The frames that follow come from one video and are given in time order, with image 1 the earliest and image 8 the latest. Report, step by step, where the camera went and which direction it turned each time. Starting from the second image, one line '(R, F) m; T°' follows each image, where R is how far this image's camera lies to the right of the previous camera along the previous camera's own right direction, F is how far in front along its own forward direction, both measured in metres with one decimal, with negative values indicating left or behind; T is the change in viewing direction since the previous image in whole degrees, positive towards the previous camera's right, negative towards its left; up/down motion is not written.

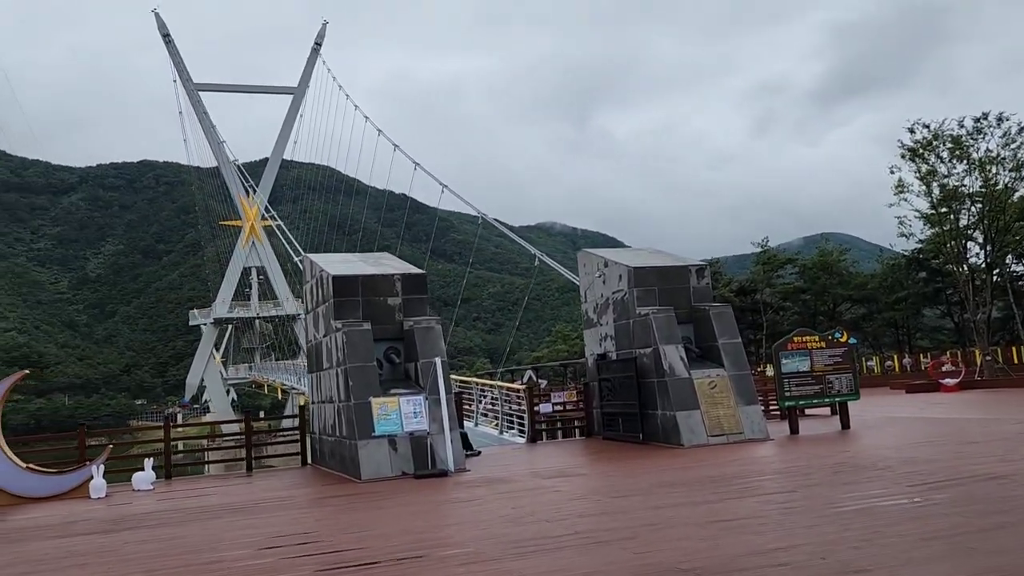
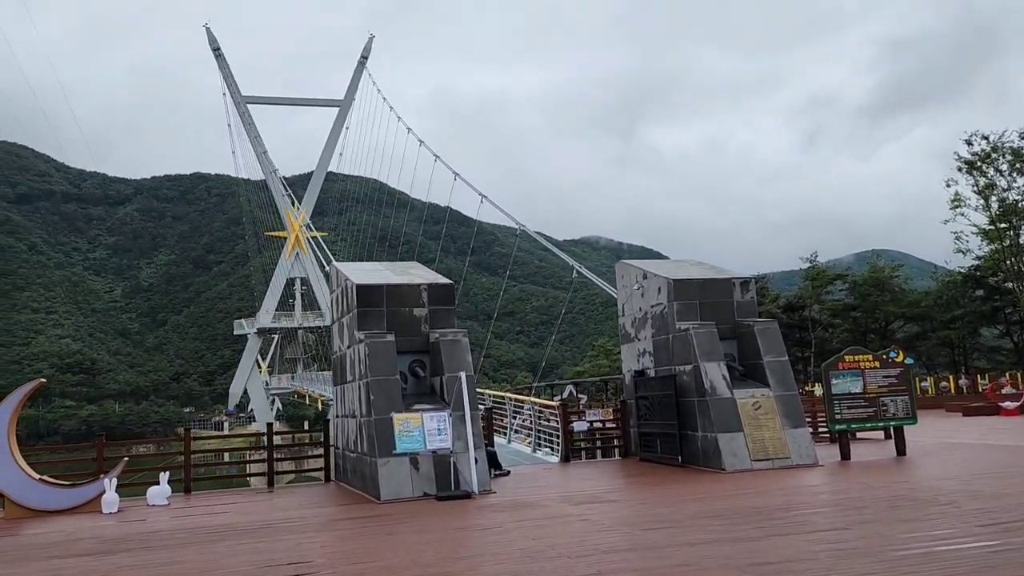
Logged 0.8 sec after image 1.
(+0.1, +0.4) m; -3°
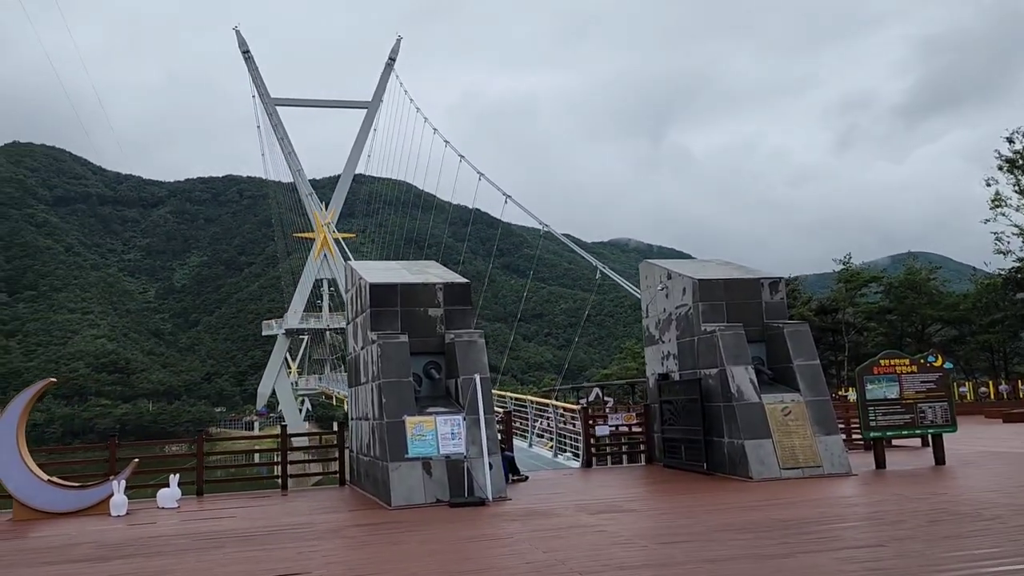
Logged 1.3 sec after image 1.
(+0.1, +0.3) m; -2°
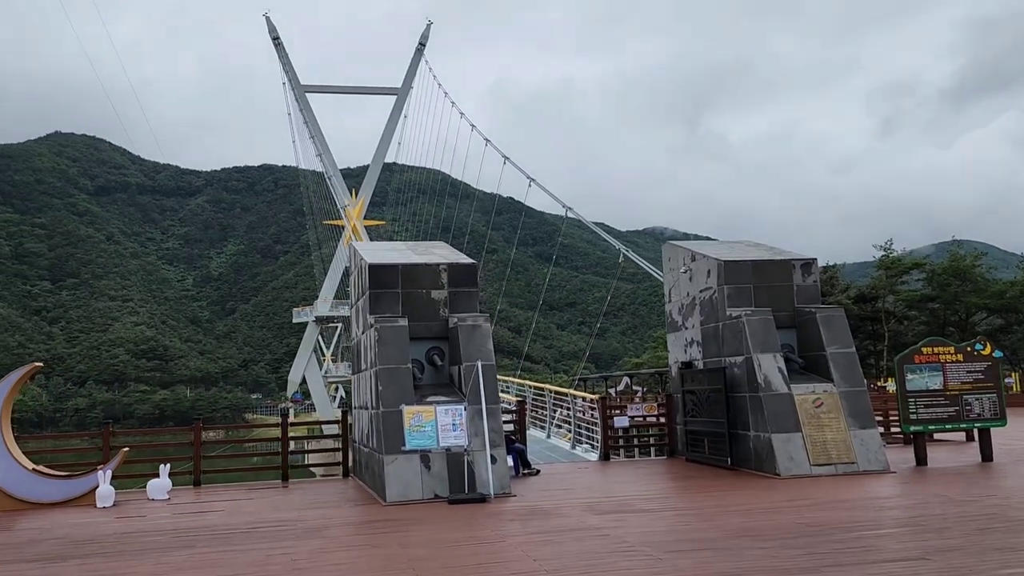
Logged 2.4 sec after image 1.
(+0.2, +0.5) m; -2°
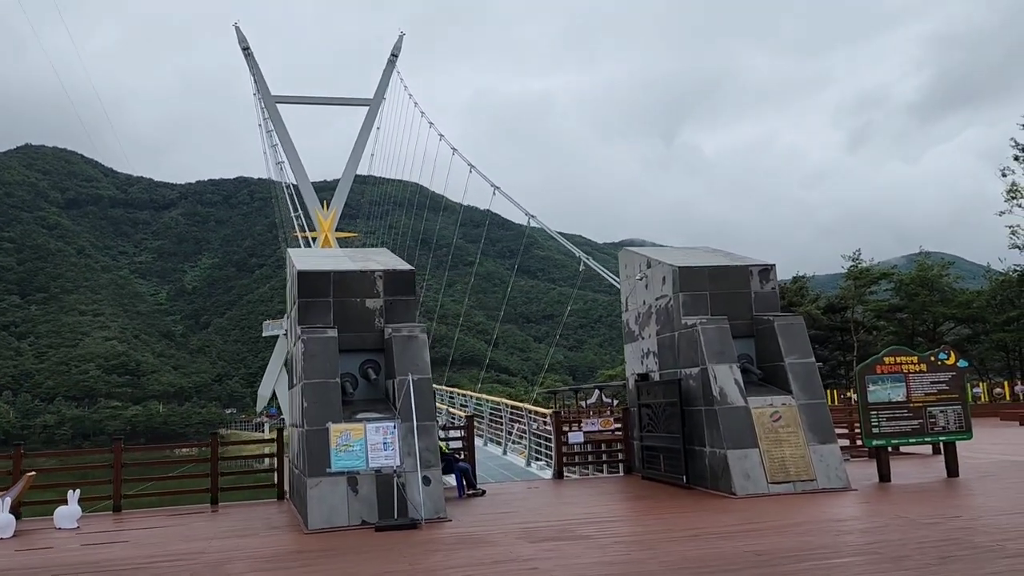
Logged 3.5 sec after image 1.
(+0.3, +0.4) m; +2°
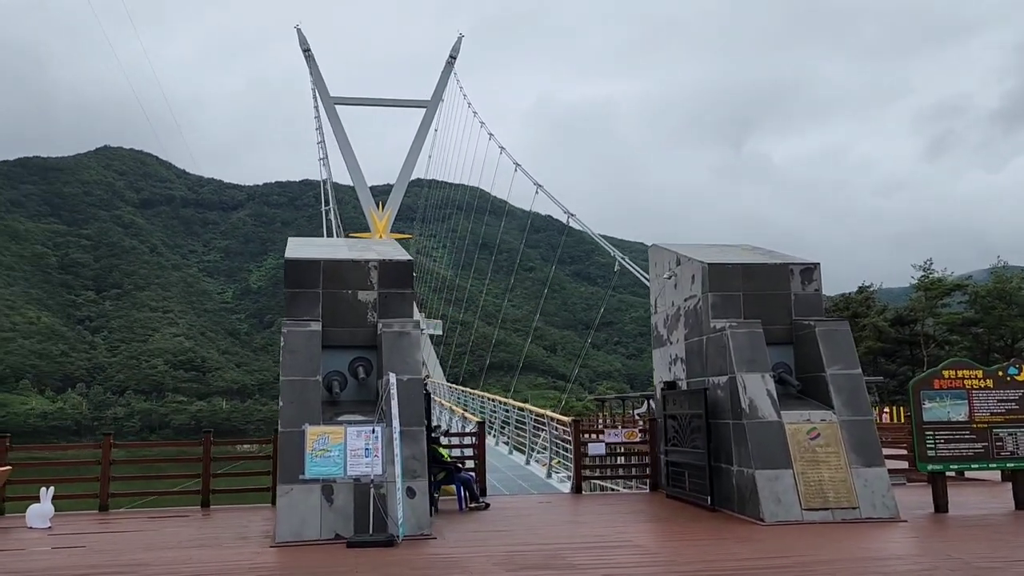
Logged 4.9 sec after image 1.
(+0.4, +0.7) m; -4°
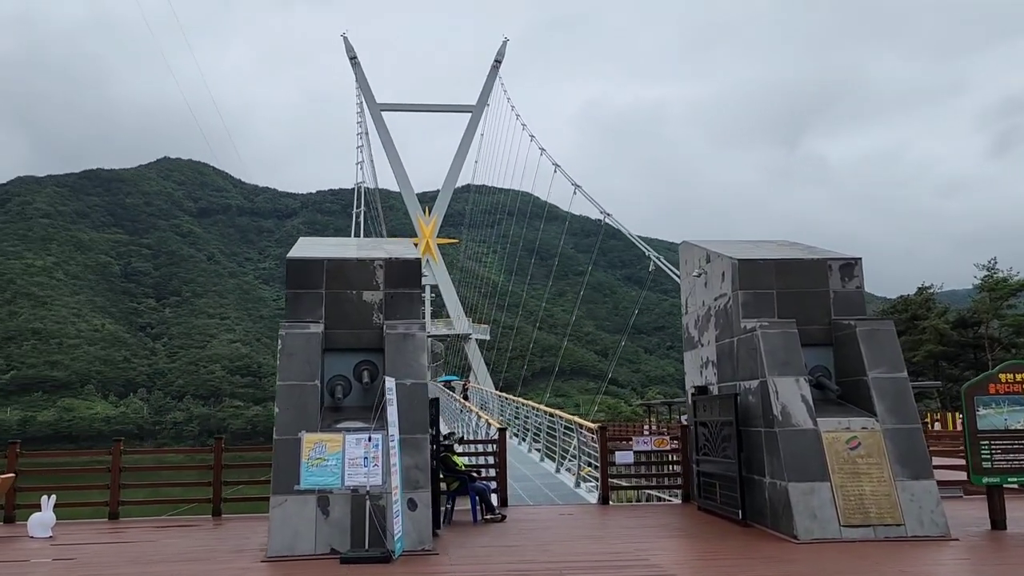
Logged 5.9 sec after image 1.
(+0.3, +0.4) m; -3°
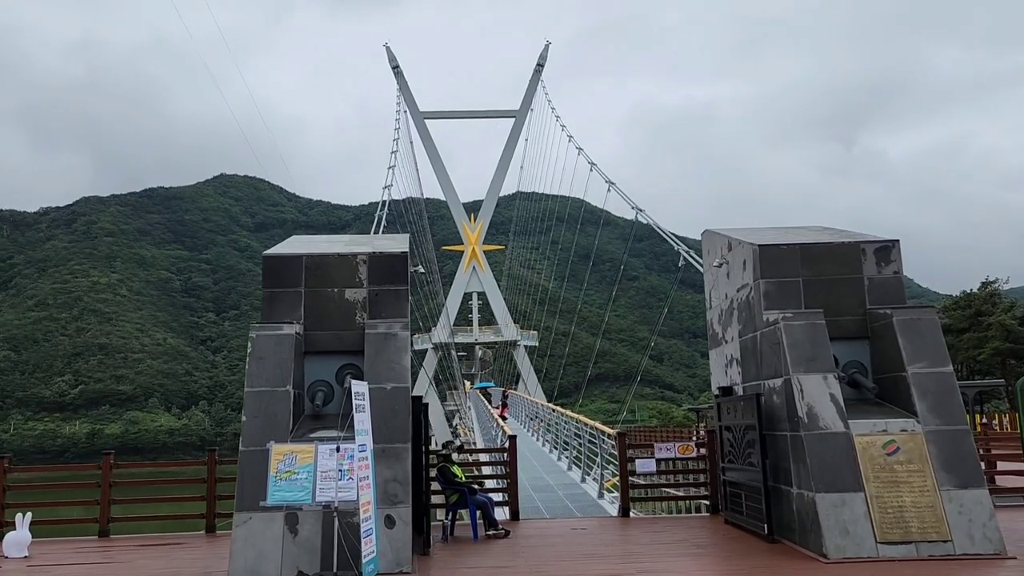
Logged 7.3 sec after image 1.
(+0.4, +0.5) m; -4°
